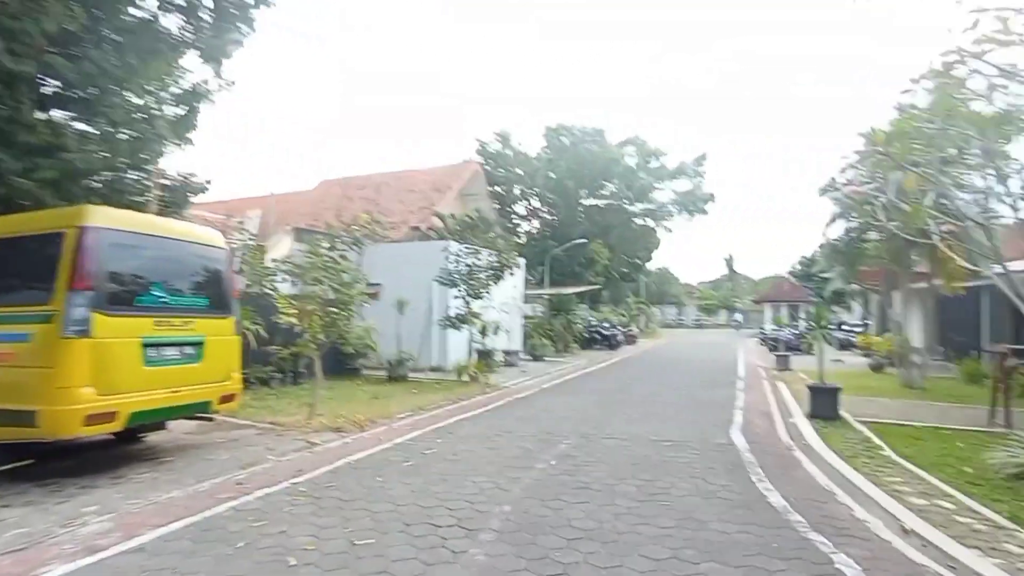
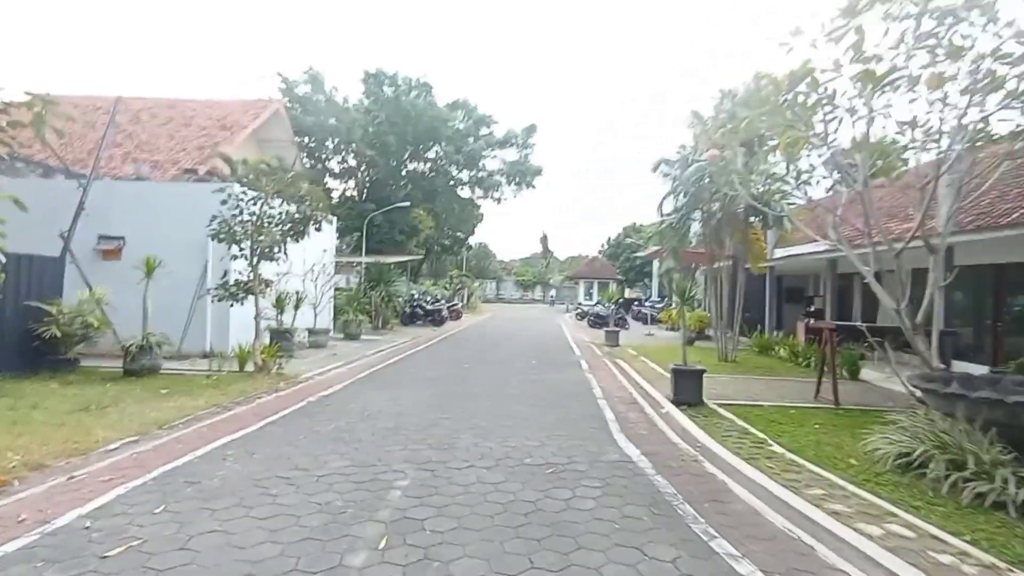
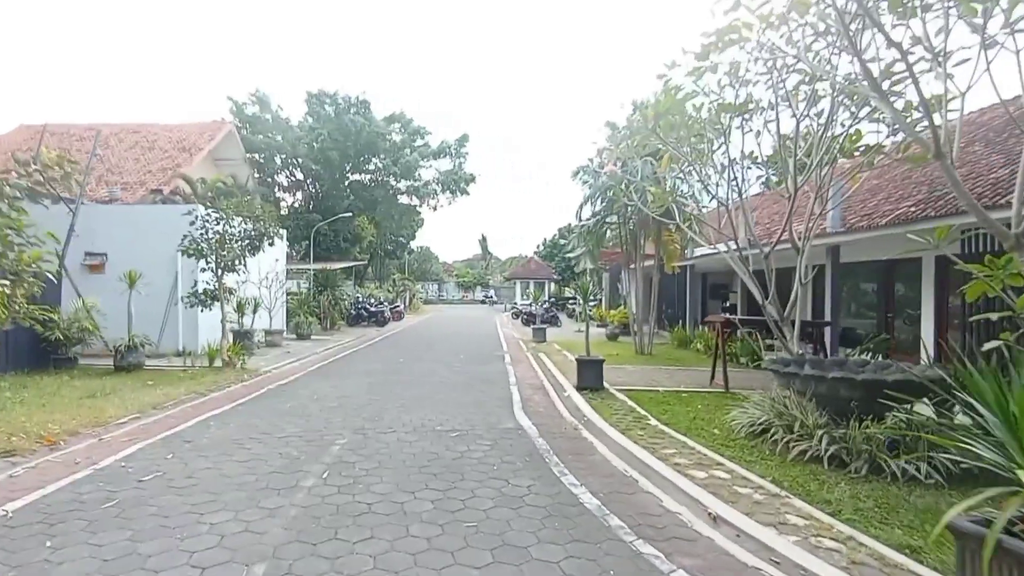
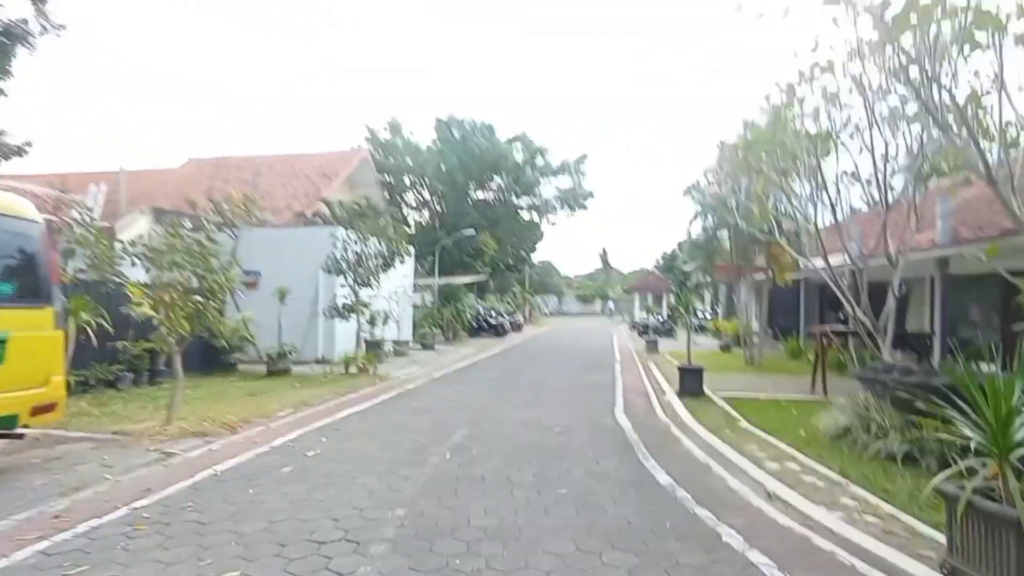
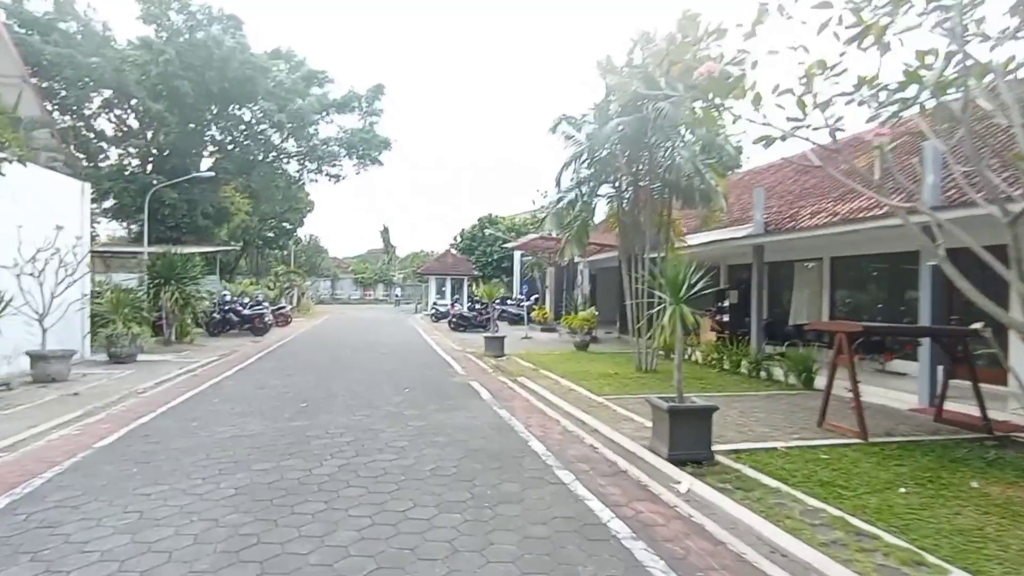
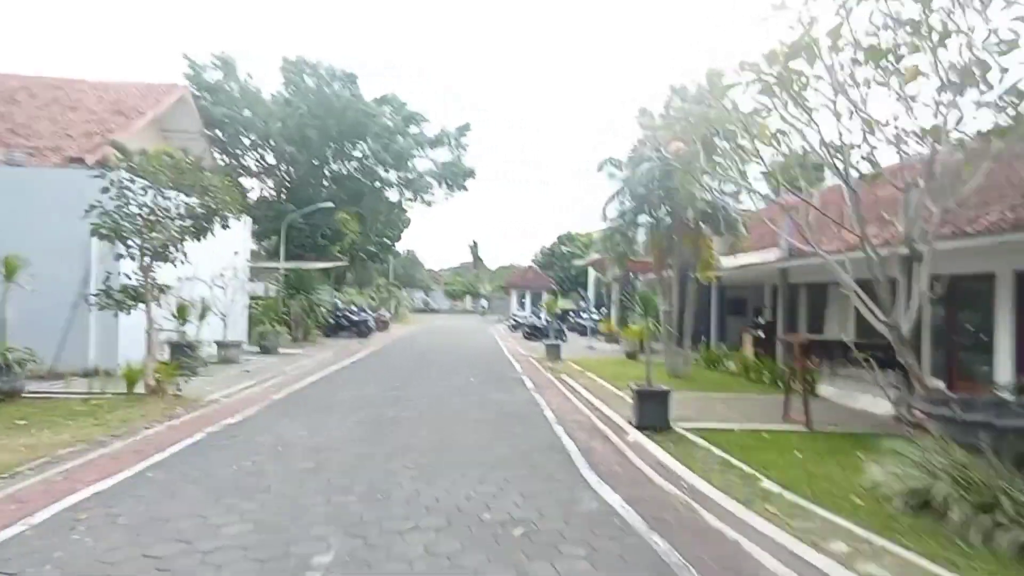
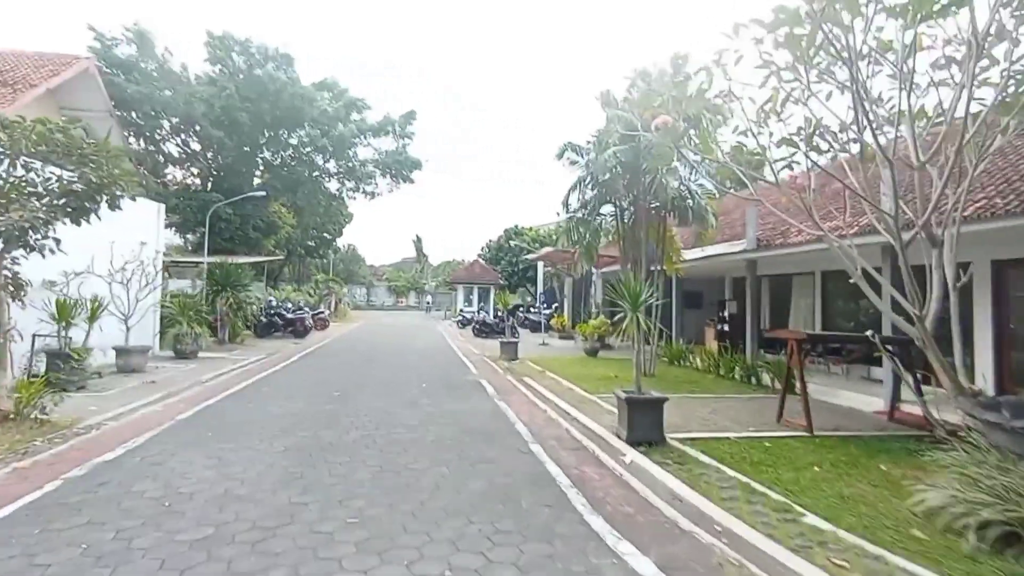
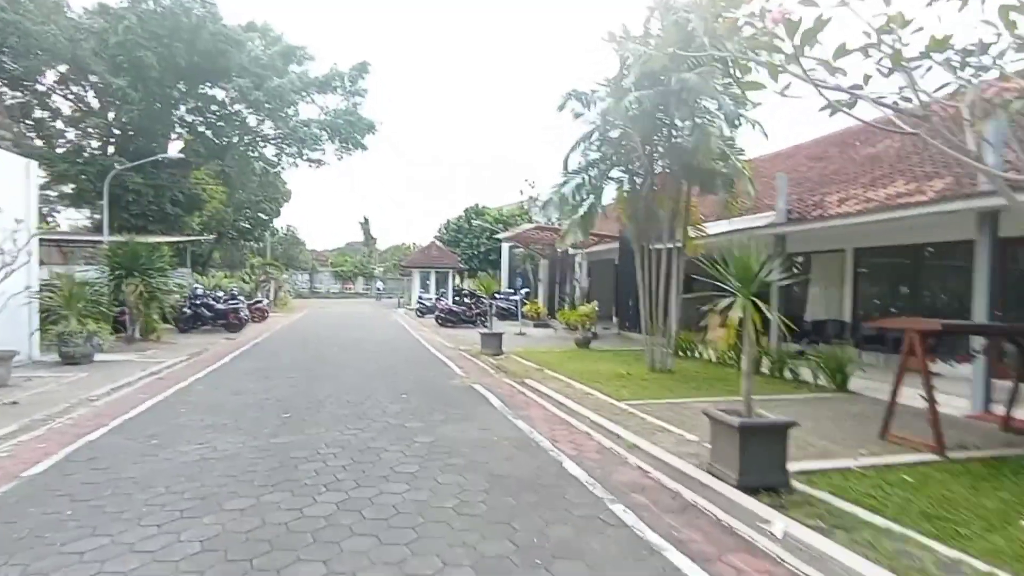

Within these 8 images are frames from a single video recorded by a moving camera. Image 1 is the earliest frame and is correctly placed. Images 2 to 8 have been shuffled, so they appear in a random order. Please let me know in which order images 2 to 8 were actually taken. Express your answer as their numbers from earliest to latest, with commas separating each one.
4, 3, 2, 6, 7, 5, 8
